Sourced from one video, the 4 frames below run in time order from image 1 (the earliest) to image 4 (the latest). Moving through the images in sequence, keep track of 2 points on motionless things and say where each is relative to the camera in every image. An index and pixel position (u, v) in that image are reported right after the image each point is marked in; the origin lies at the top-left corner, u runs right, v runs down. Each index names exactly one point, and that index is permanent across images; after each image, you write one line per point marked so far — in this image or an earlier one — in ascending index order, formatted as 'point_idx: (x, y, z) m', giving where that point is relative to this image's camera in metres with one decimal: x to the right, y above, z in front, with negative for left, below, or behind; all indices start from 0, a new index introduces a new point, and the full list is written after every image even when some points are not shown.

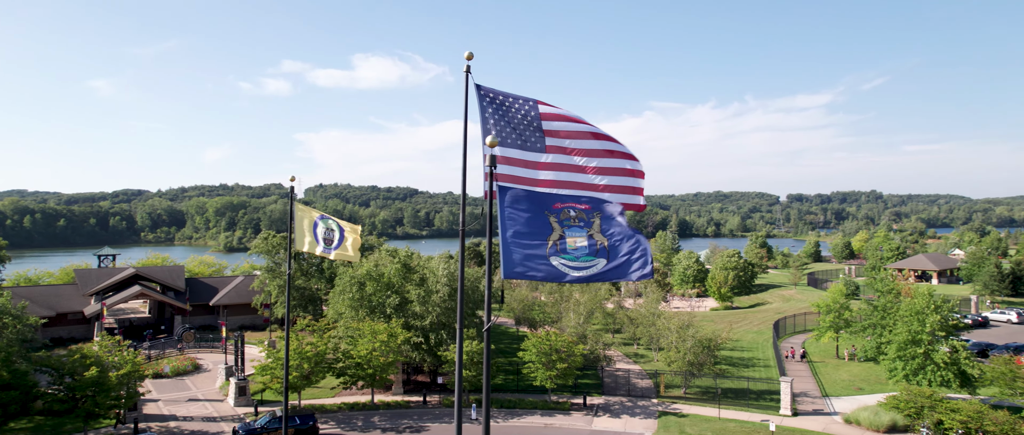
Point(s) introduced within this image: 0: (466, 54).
0: (-0.6, +2.4, +10.3) m
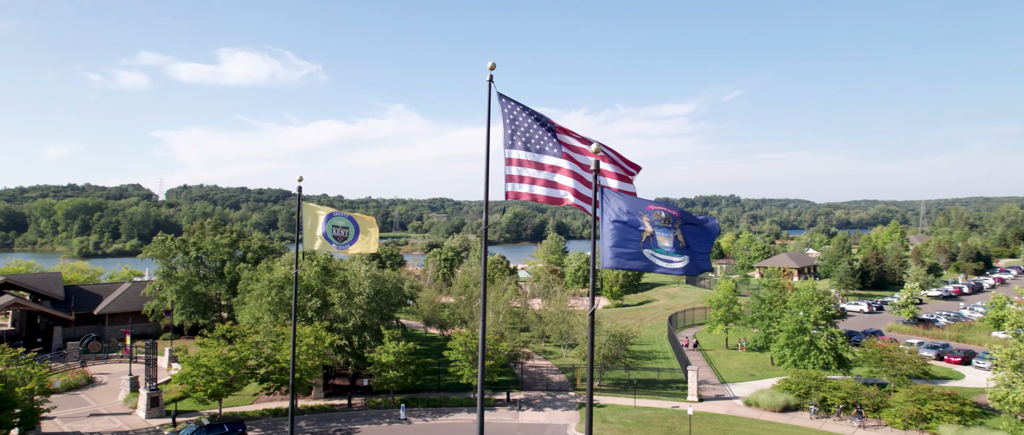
0: (-0.4, +2.4, +11.1) m
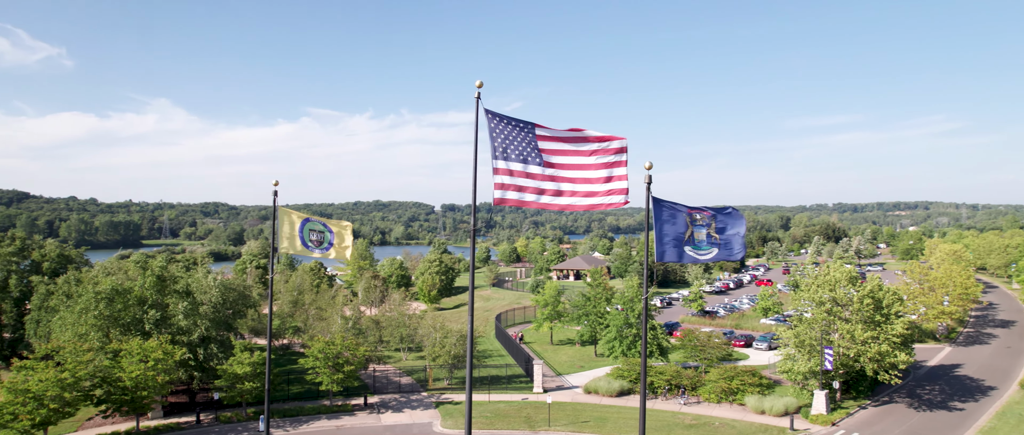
0: (-0.6, +2.3, +12.3) m
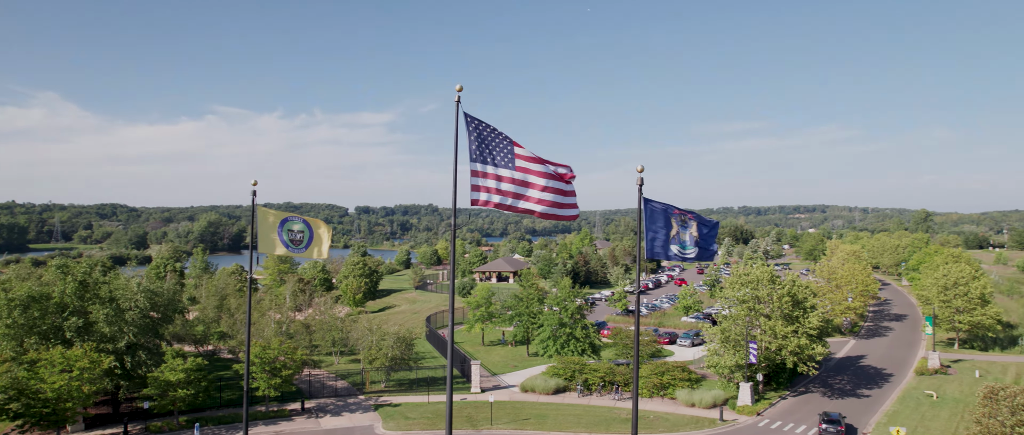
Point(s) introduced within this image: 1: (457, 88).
0: (-1.0, +2.3, +12.7) m
1: (-1.0, +2.3, +12.8) m
